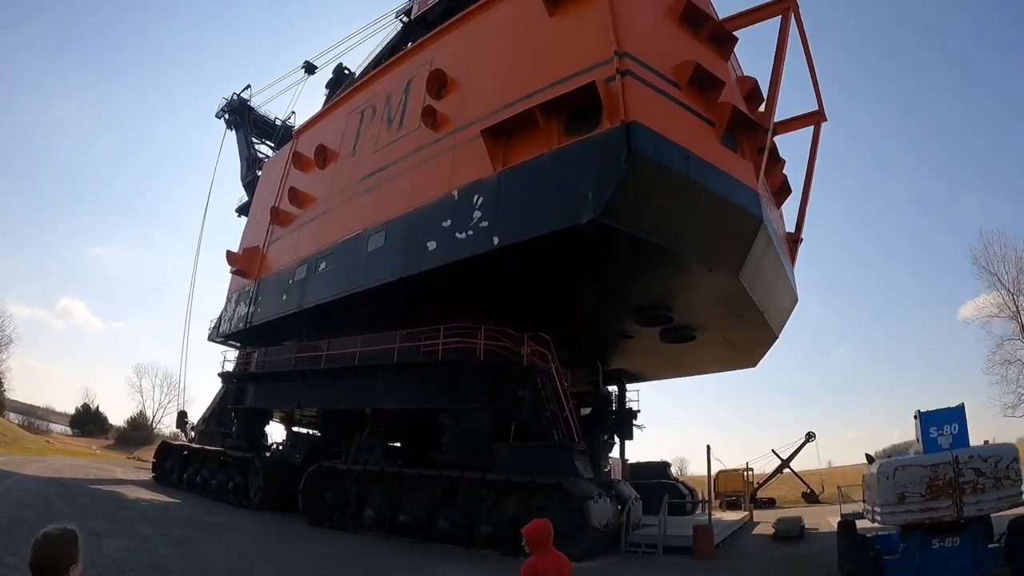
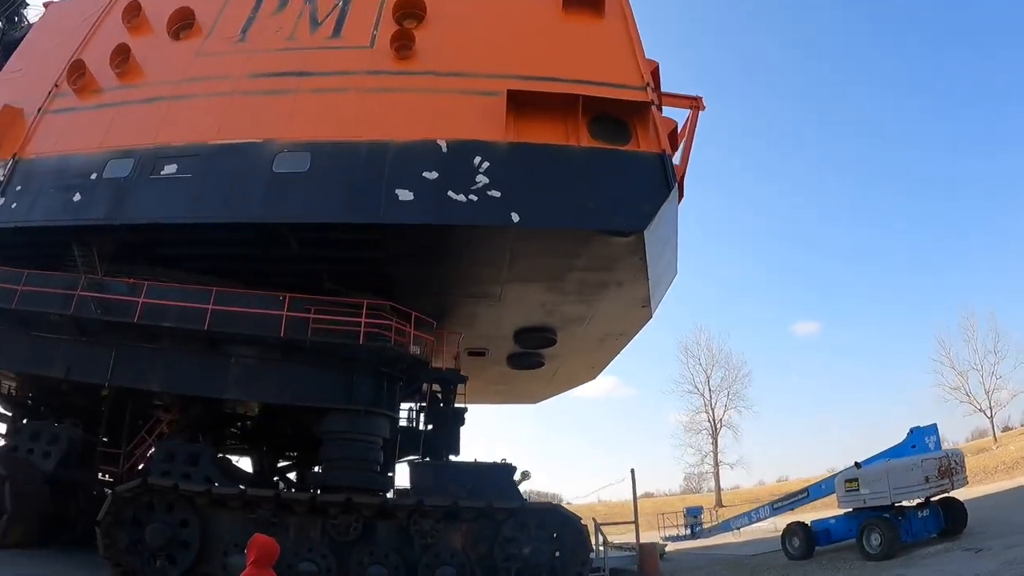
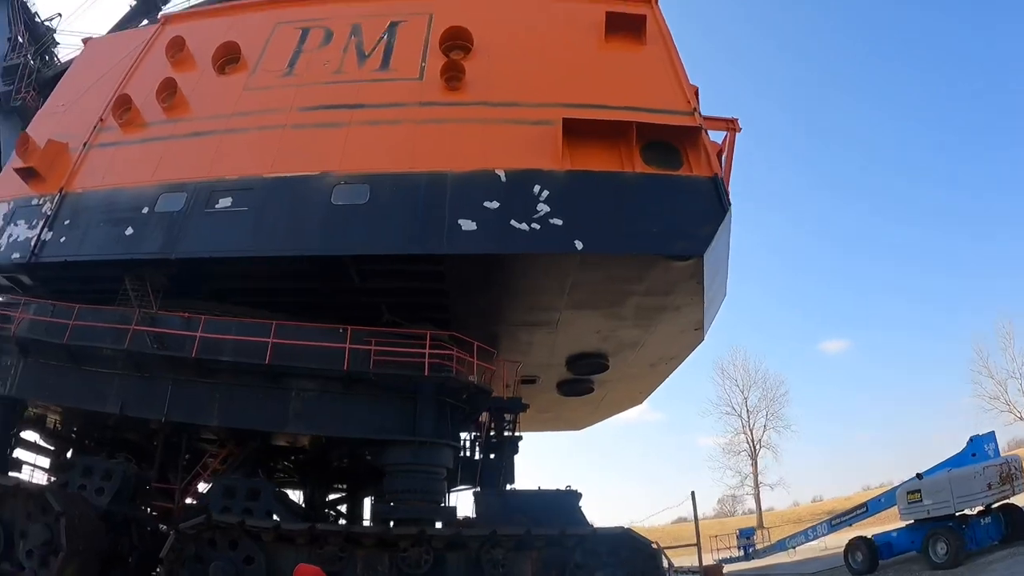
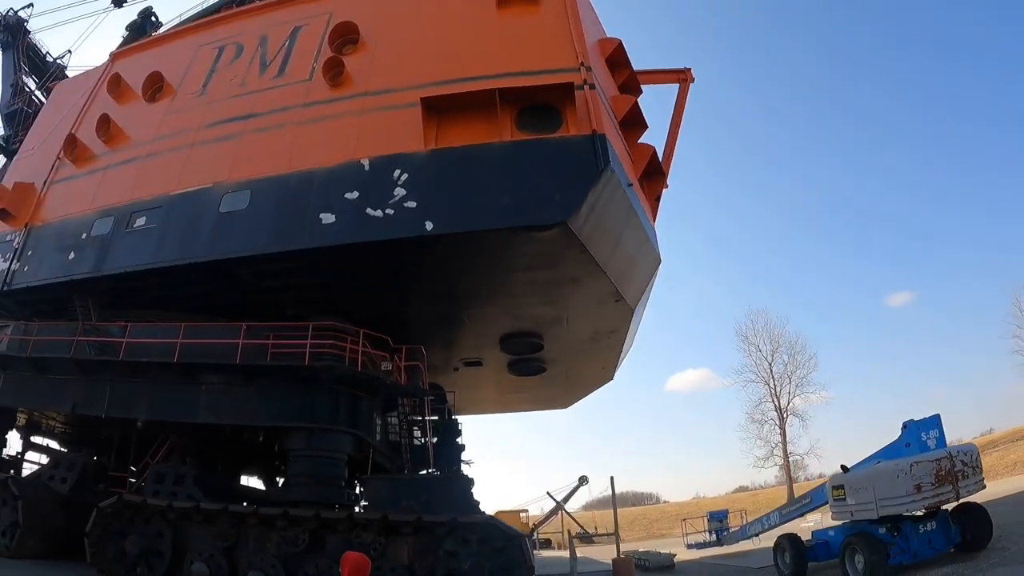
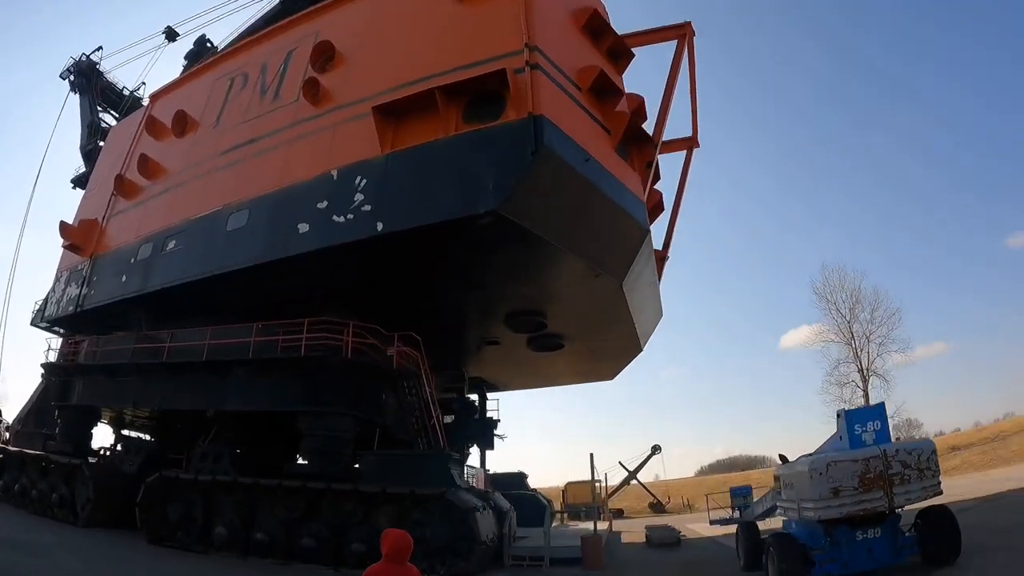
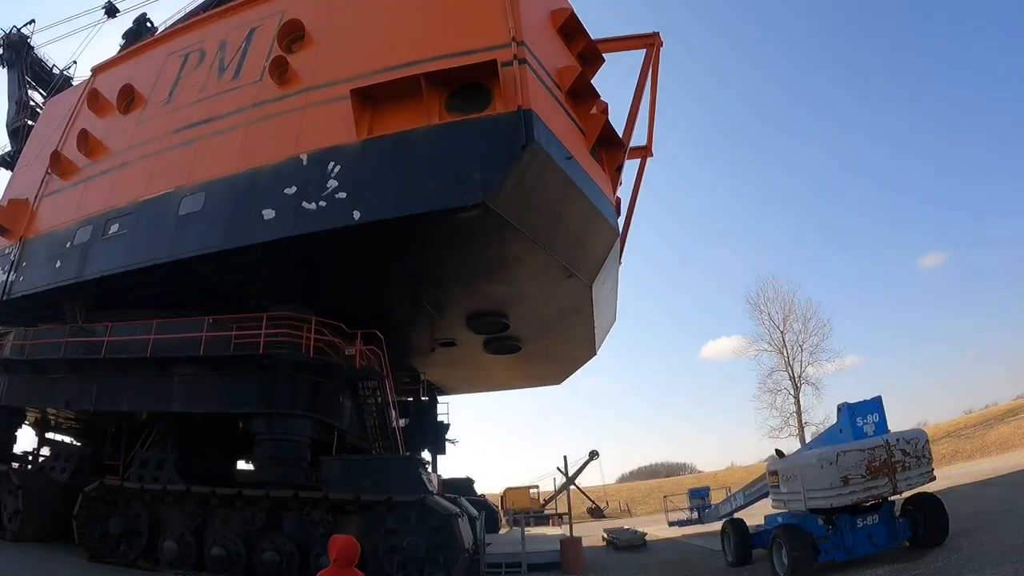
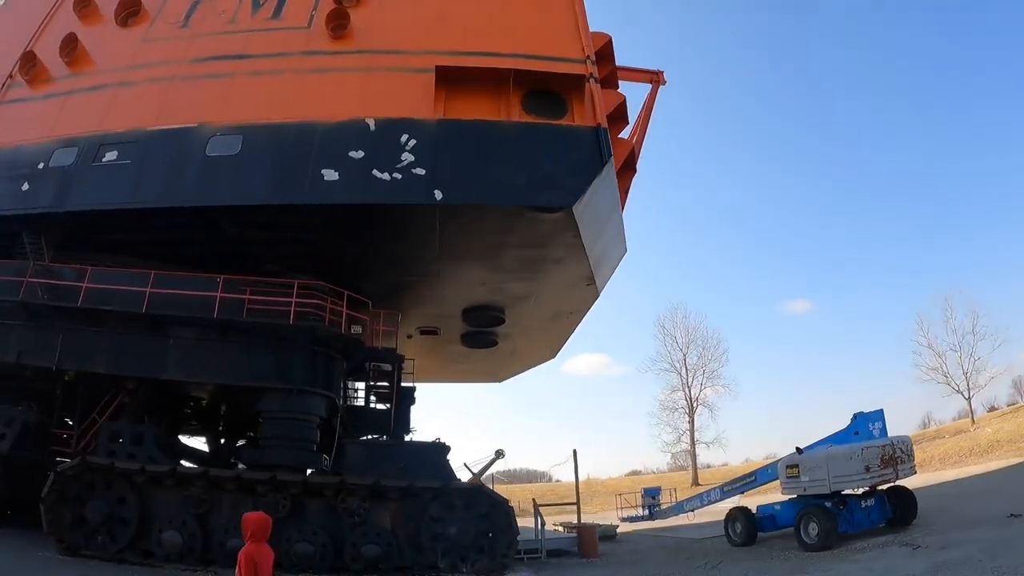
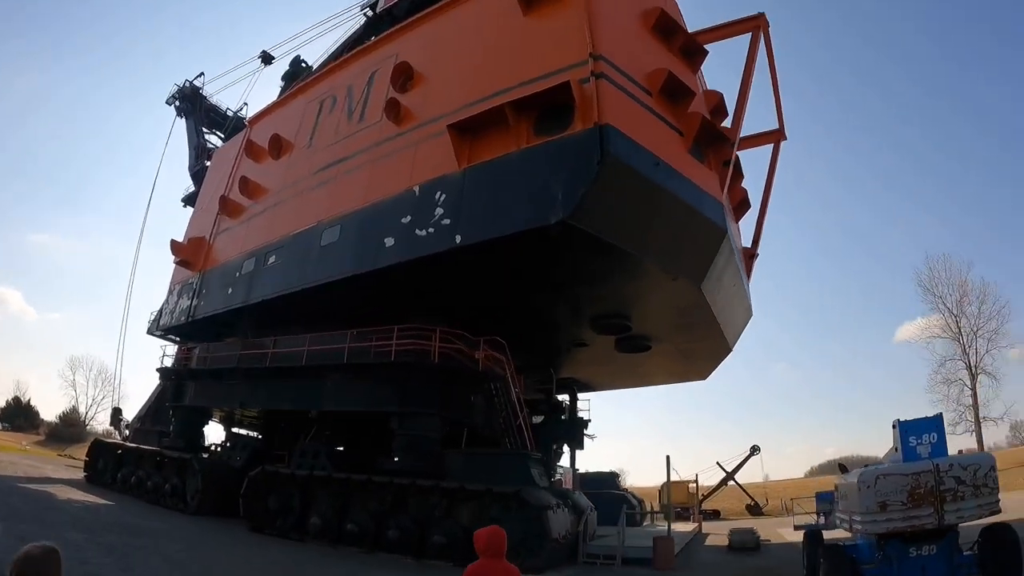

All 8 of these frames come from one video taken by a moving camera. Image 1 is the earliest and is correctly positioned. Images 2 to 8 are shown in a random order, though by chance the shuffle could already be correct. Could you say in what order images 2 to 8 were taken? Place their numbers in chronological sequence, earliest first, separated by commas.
8, 5, 6, 4, 7, 2, 3
